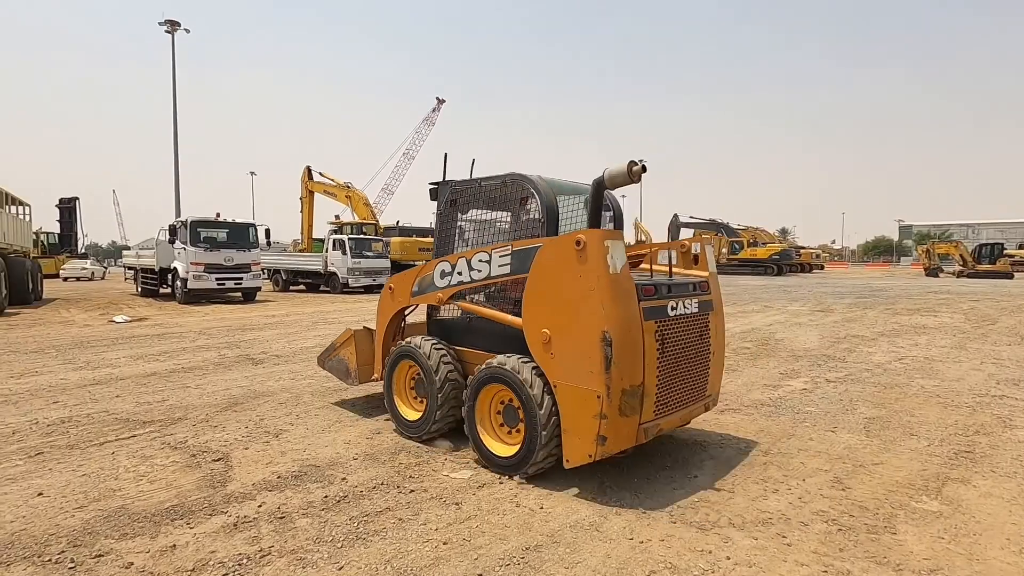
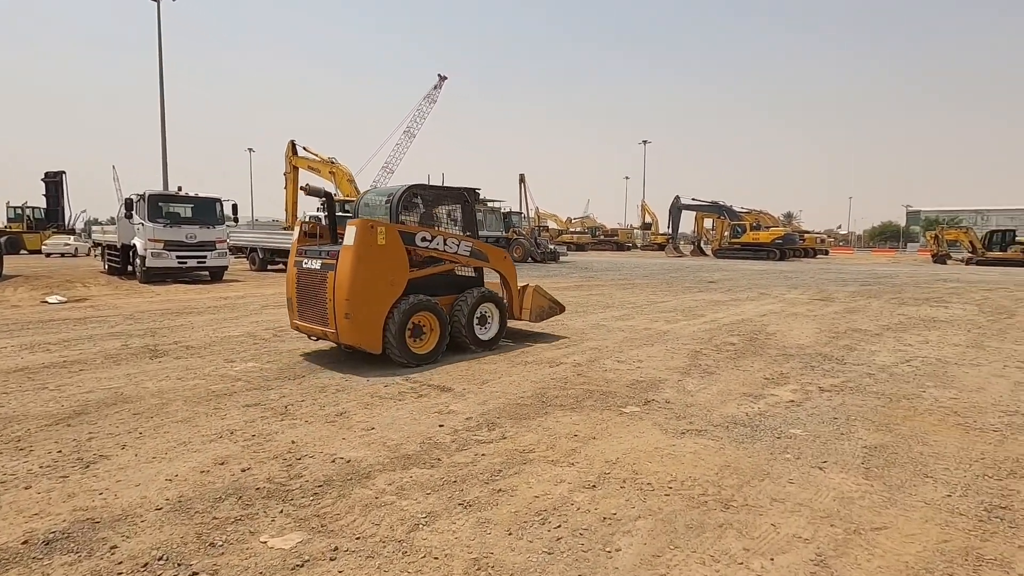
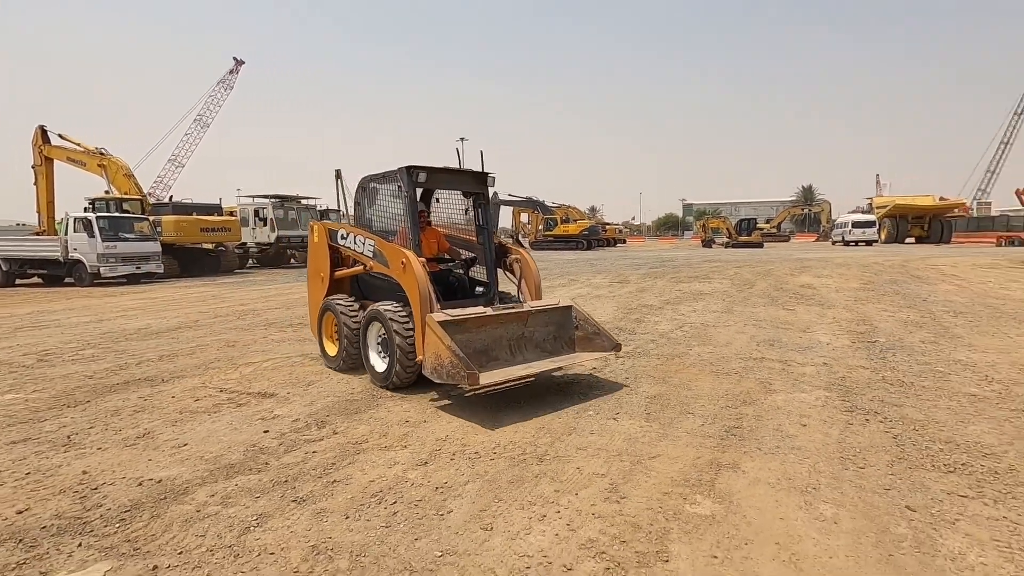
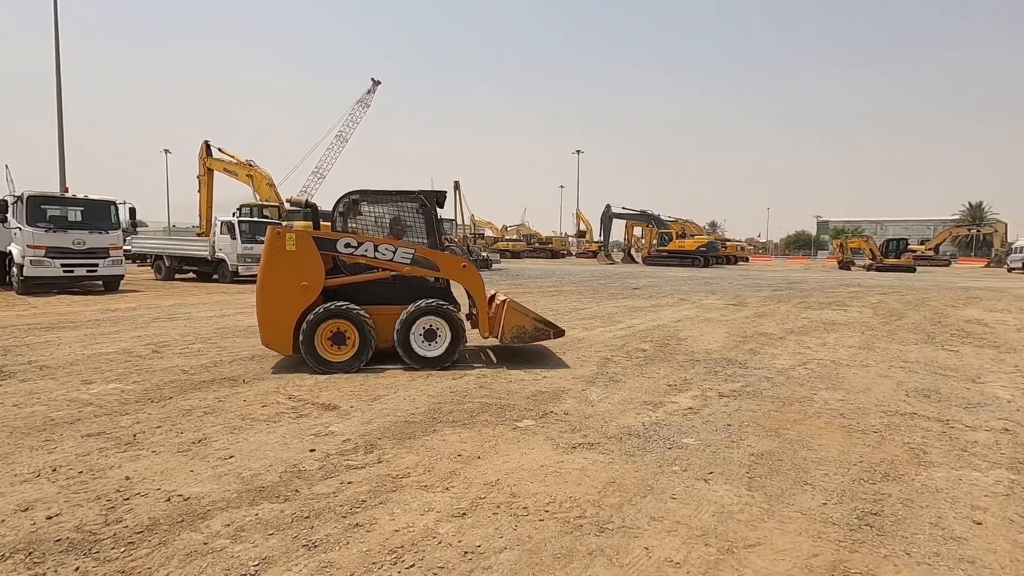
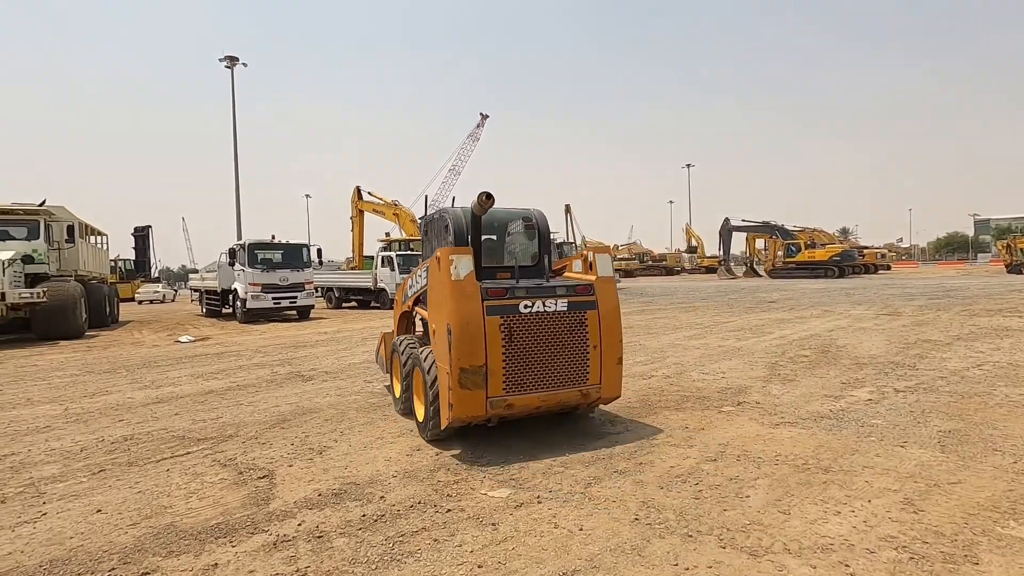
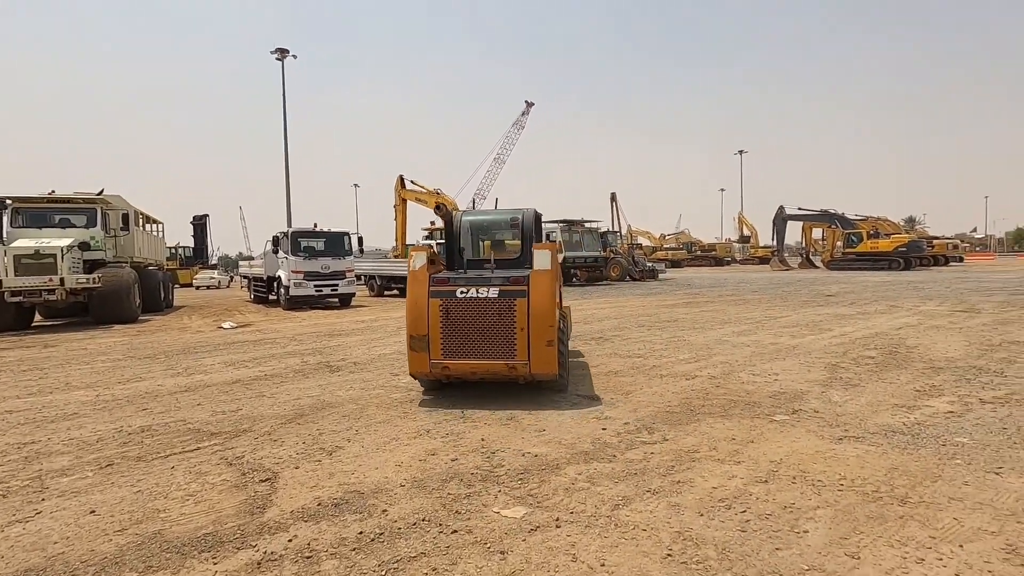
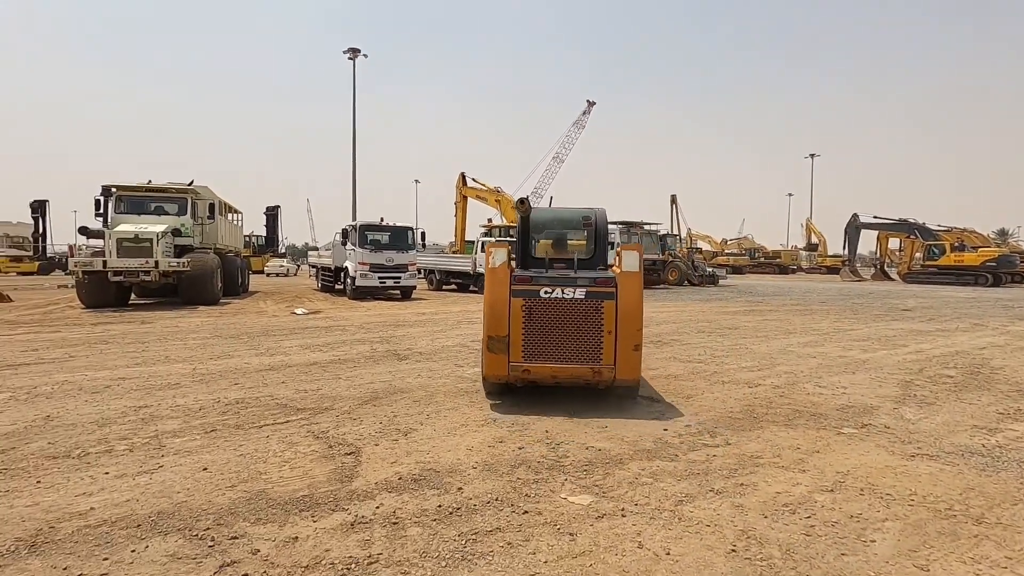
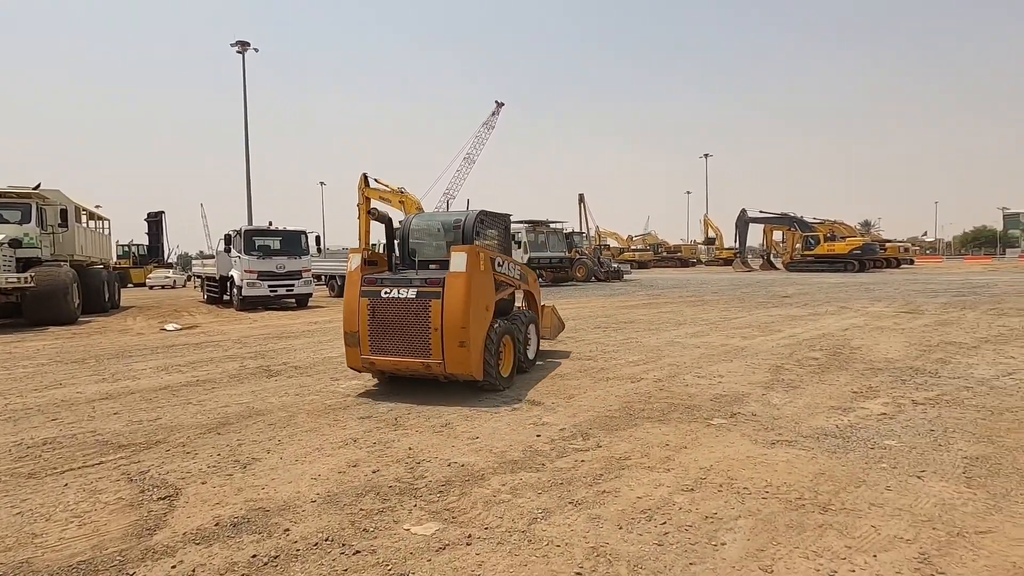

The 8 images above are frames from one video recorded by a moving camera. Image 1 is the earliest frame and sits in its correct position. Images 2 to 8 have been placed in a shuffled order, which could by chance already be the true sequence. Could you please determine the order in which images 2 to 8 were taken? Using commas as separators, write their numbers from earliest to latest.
5, 7, 6, 8, 2, 4, 3
